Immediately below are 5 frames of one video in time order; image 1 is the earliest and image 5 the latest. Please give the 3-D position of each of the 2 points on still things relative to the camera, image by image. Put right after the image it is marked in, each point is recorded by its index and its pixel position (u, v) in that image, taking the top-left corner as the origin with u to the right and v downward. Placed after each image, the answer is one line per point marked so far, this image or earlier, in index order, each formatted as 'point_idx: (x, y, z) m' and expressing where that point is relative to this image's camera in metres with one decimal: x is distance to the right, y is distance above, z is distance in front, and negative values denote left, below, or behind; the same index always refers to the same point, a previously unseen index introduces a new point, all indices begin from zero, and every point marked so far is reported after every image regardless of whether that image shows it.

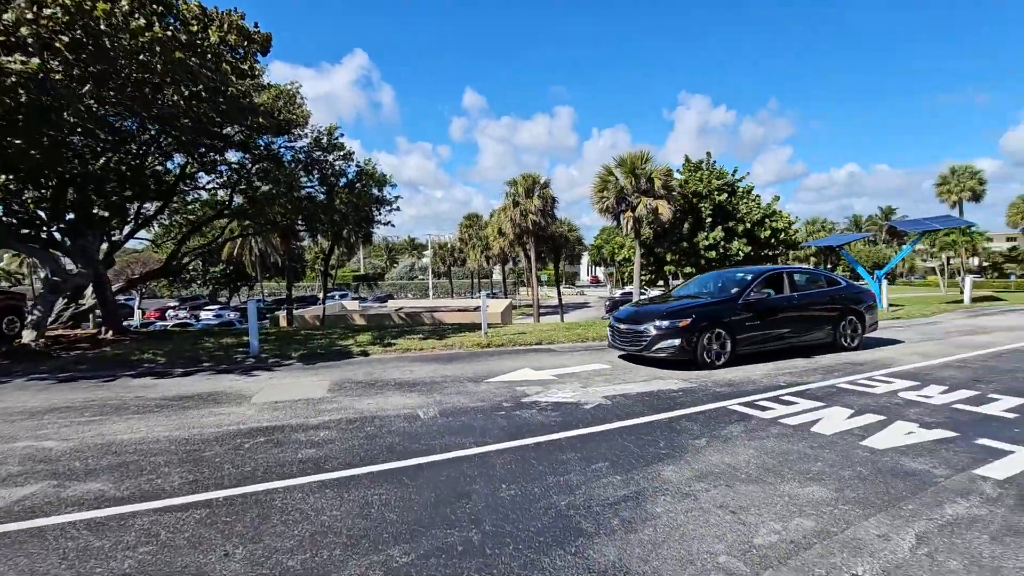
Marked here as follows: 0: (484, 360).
0: (-0.5, -1.2, +8.3) m
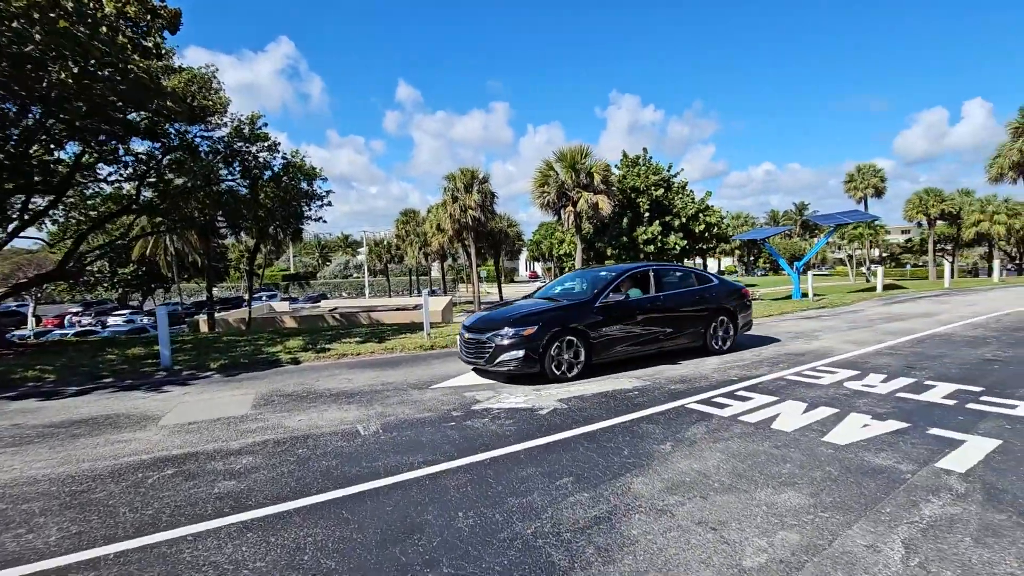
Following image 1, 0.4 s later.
0: (-1.4, -1.2, +7.8) m
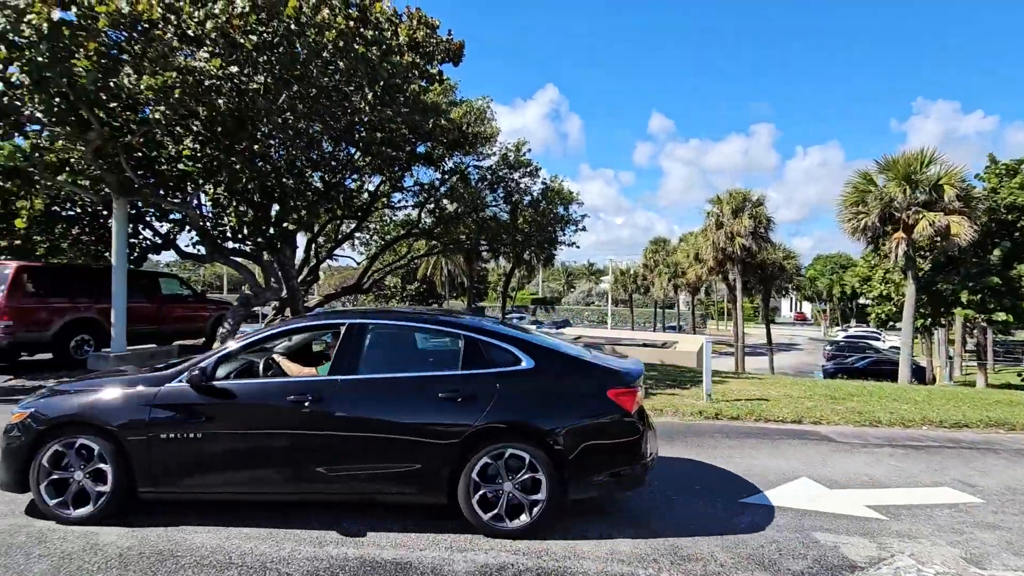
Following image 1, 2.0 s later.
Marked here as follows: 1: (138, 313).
0: (+2.1, -1.7, +5.4) m
1: (-7.9, -0.5, +10.9) m
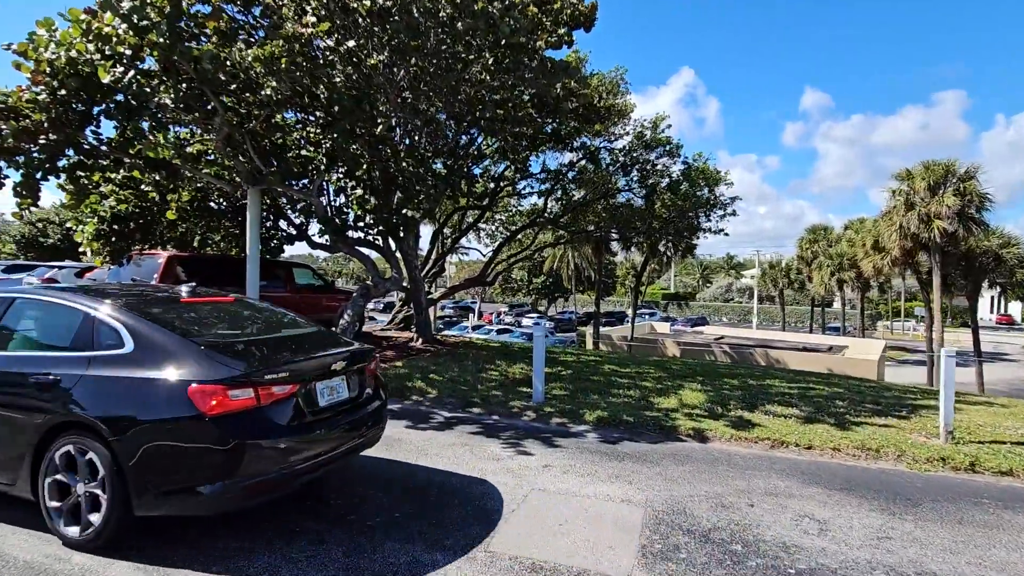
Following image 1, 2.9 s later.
0: (+3.2, -1.6, +3.5) m
1: (-5.1, -0.3, +11.2) m
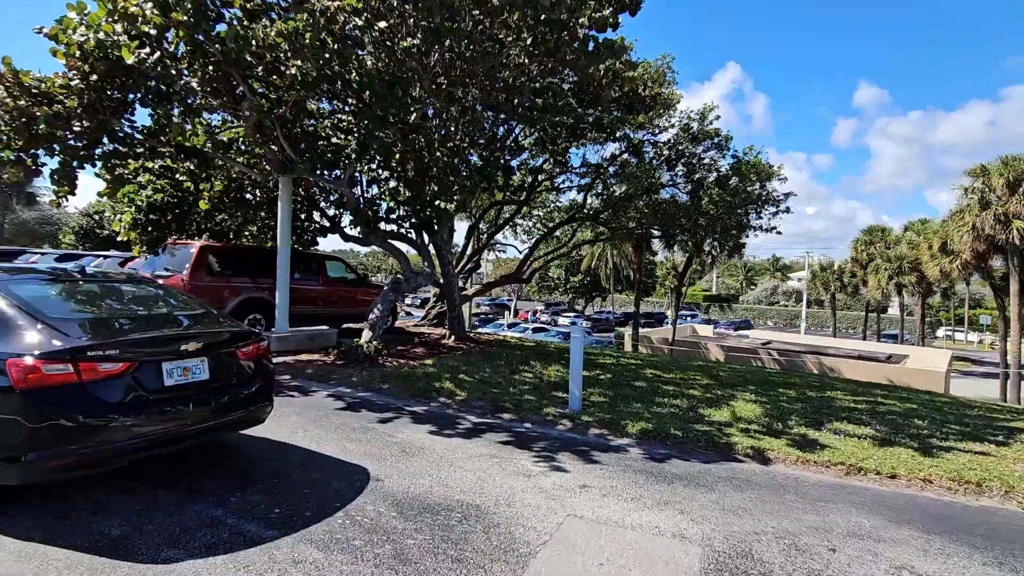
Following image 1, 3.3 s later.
0: (+3.4, -1.7, +2.7) m
1: (-4.4, -0.2, +11.0) m
